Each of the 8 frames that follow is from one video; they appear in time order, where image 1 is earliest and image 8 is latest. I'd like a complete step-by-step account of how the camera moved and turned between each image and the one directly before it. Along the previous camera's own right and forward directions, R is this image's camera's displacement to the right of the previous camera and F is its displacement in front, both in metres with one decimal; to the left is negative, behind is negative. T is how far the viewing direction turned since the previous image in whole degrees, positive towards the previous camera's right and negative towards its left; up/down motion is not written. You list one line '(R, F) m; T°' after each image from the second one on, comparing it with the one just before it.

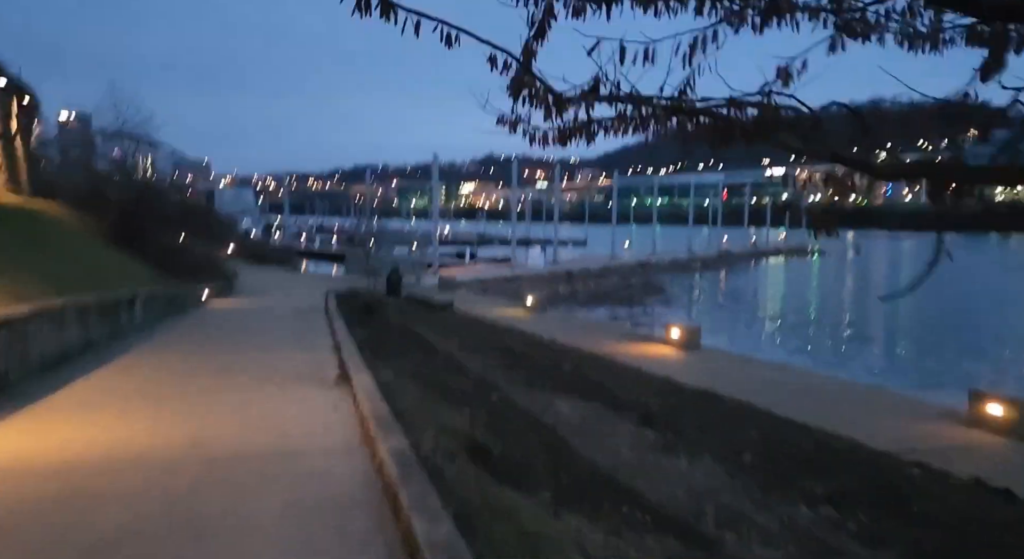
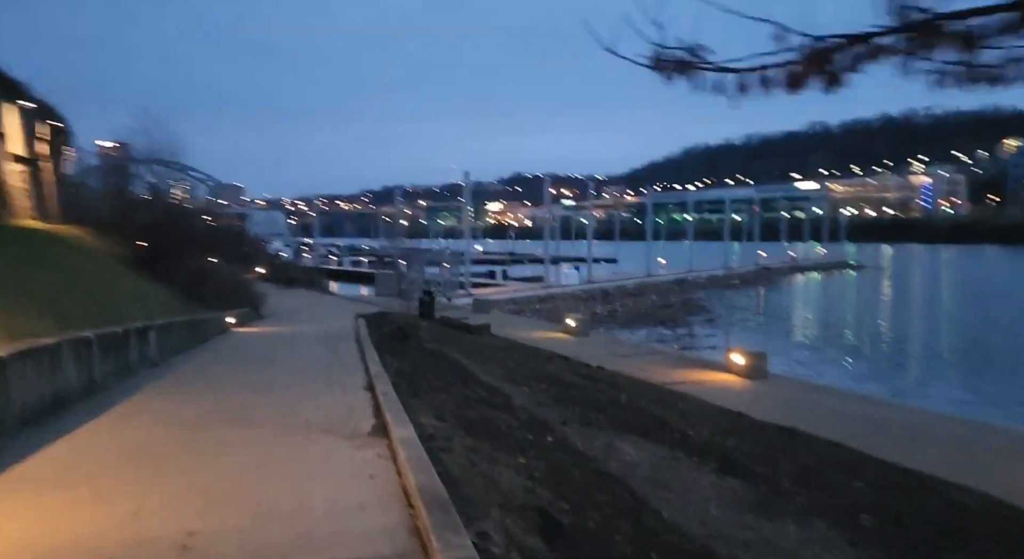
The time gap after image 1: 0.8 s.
(-0.4, +1.3) m; -2°
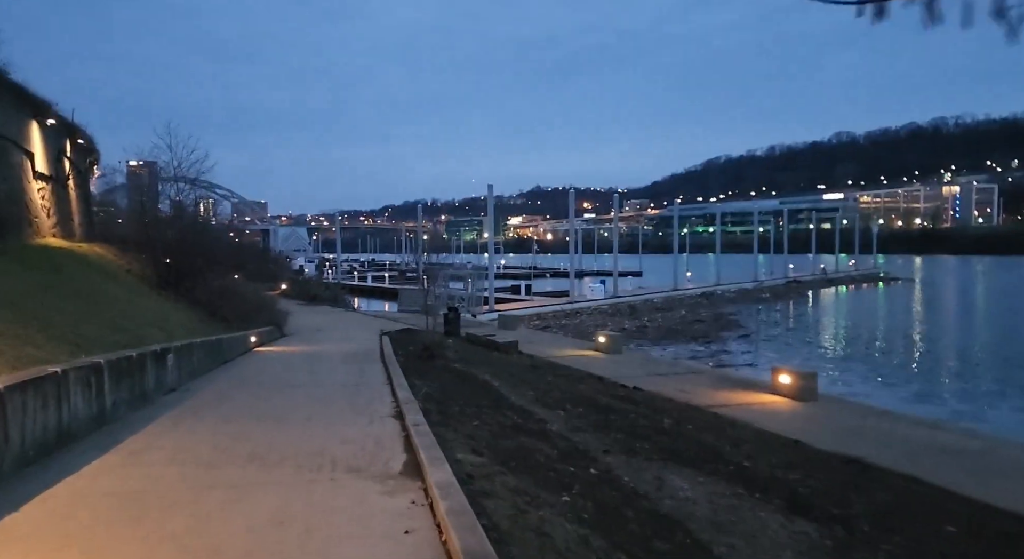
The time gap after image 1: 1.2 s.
(-0.2, +0.7) m; -2°
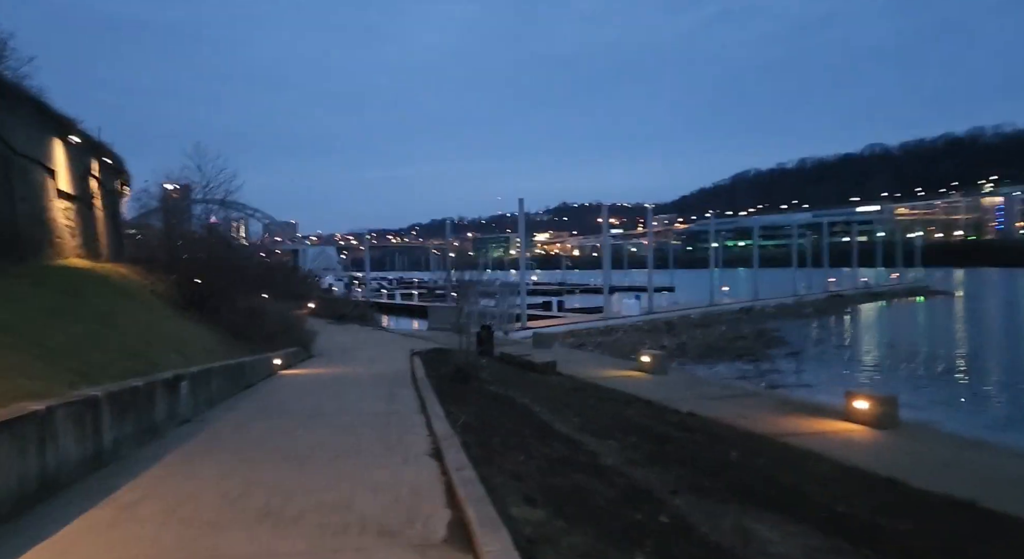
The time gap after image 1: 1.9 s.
(-0.3, +1.1) m; -2°
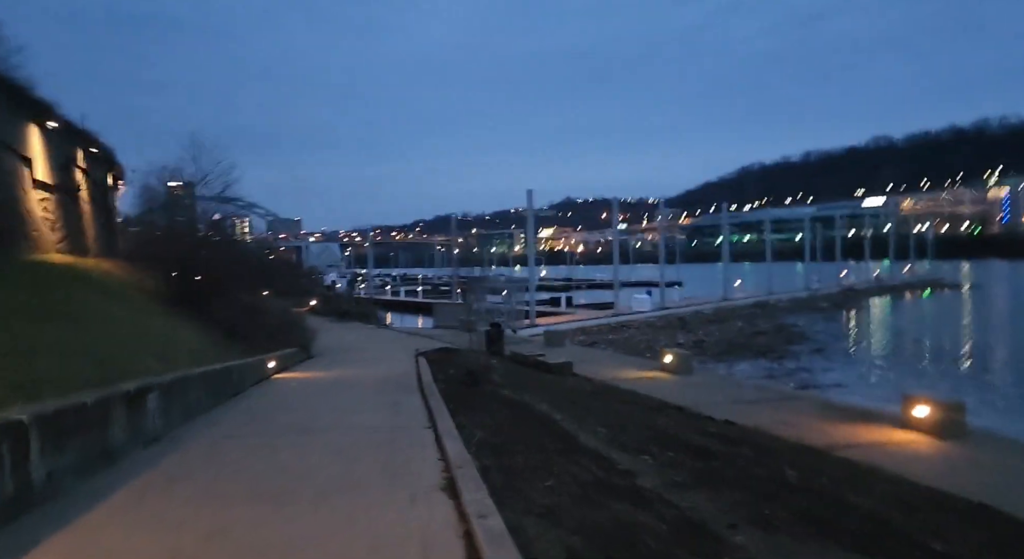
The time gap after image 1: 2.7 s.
(-0.2, +1.3) m; 0°
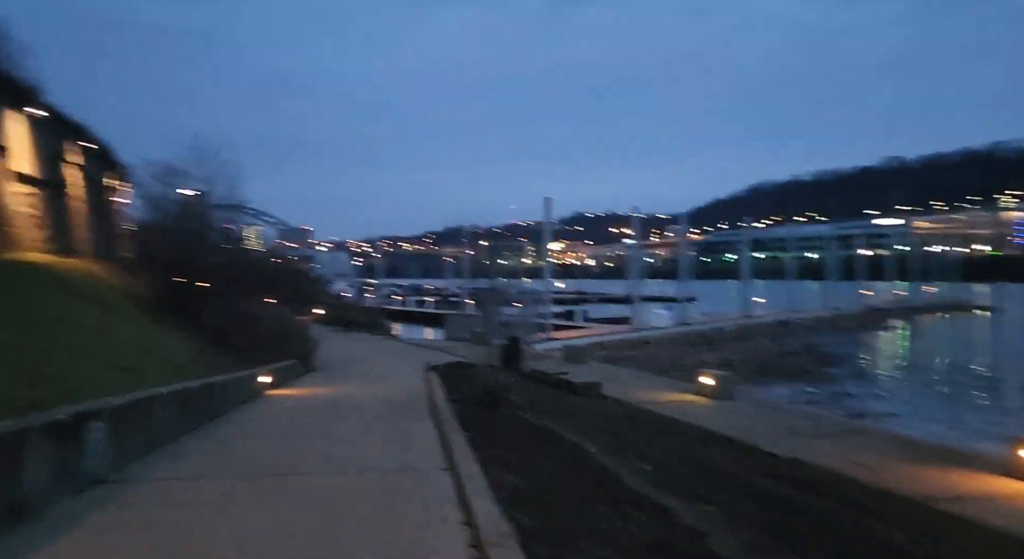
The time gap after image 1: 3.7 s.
(-0.4, +1.7) m; -1°
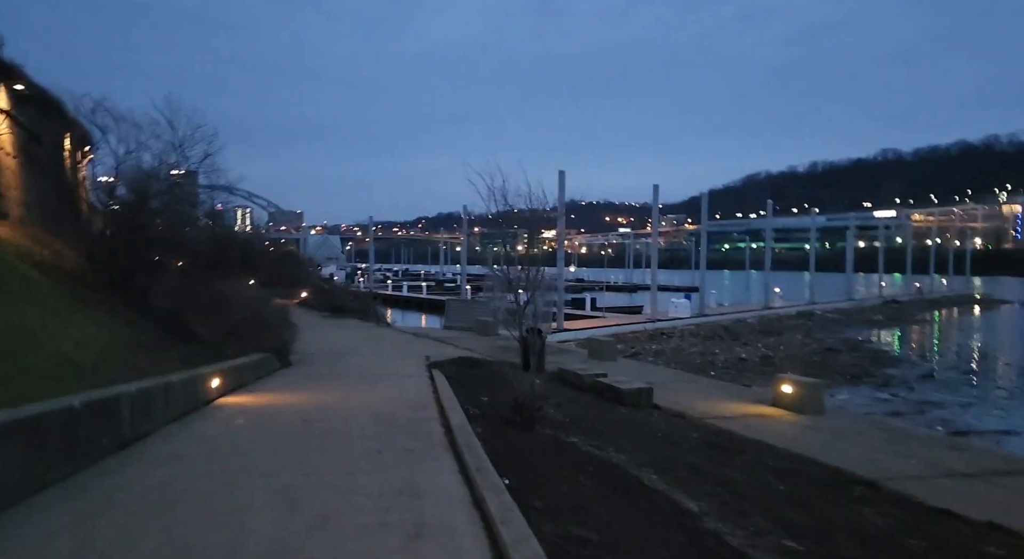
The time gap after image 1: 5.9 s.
(-0.8, +3.5) m; +1°
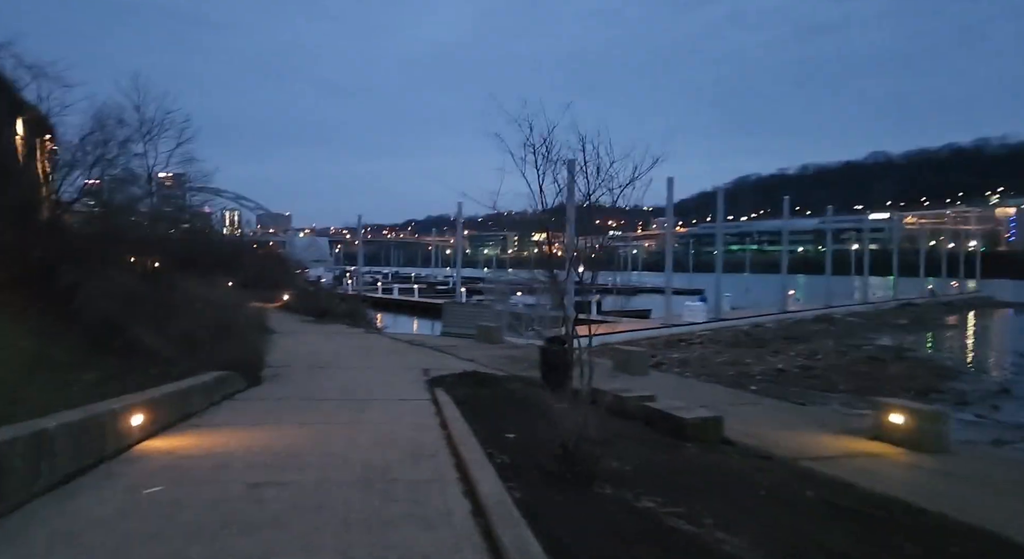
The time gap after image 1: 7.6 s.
(-0.6, +2.9) m; +1°
